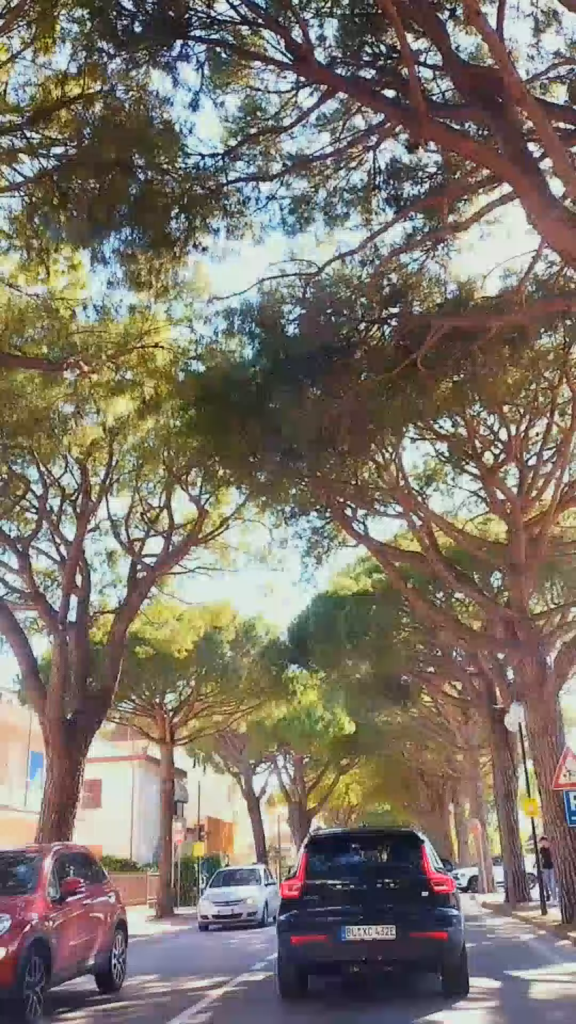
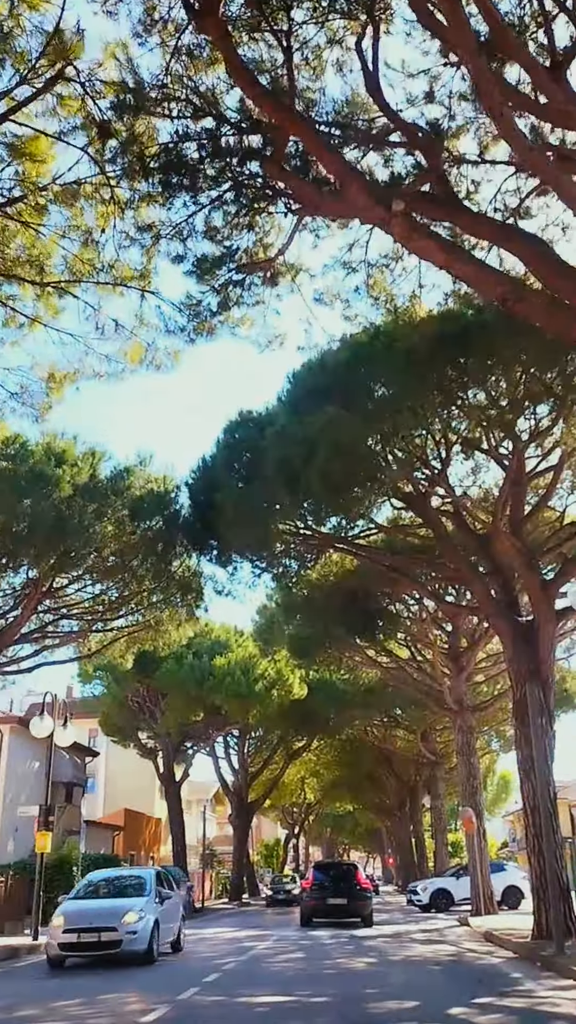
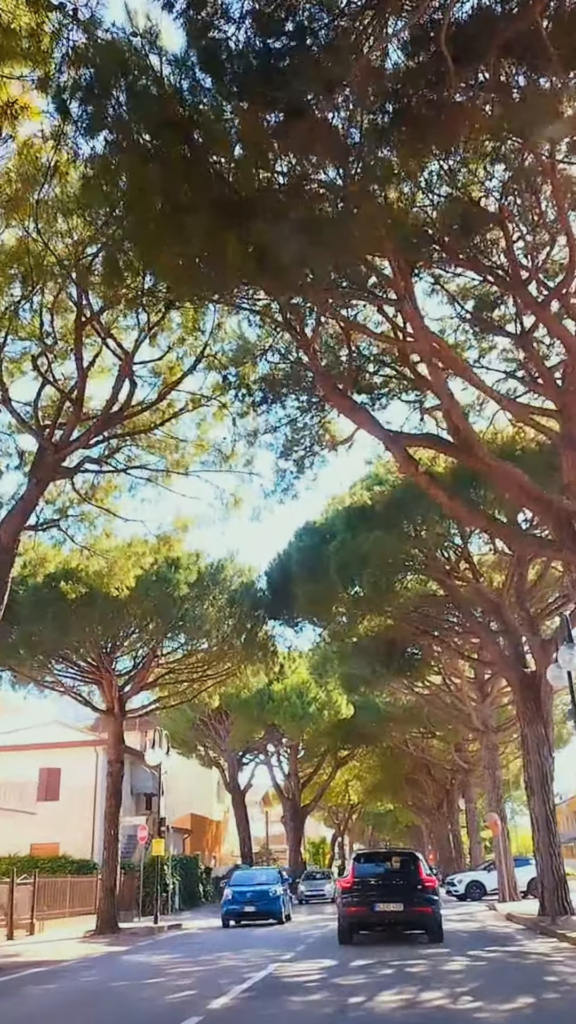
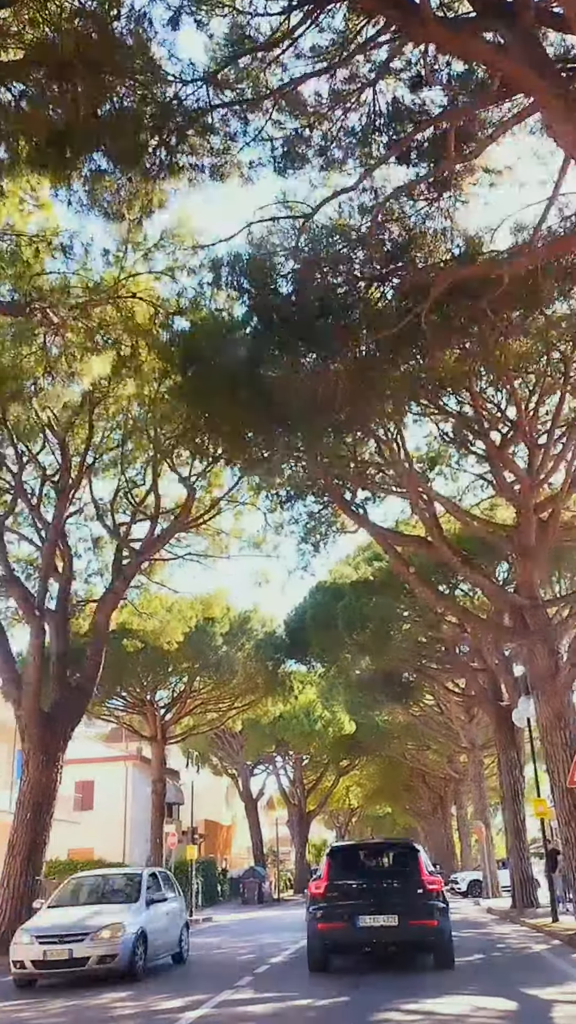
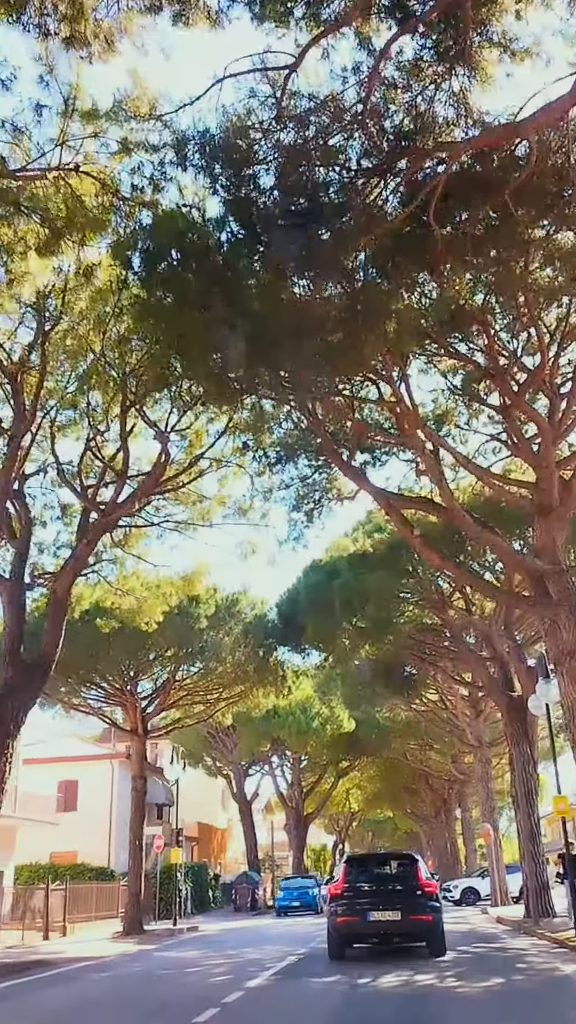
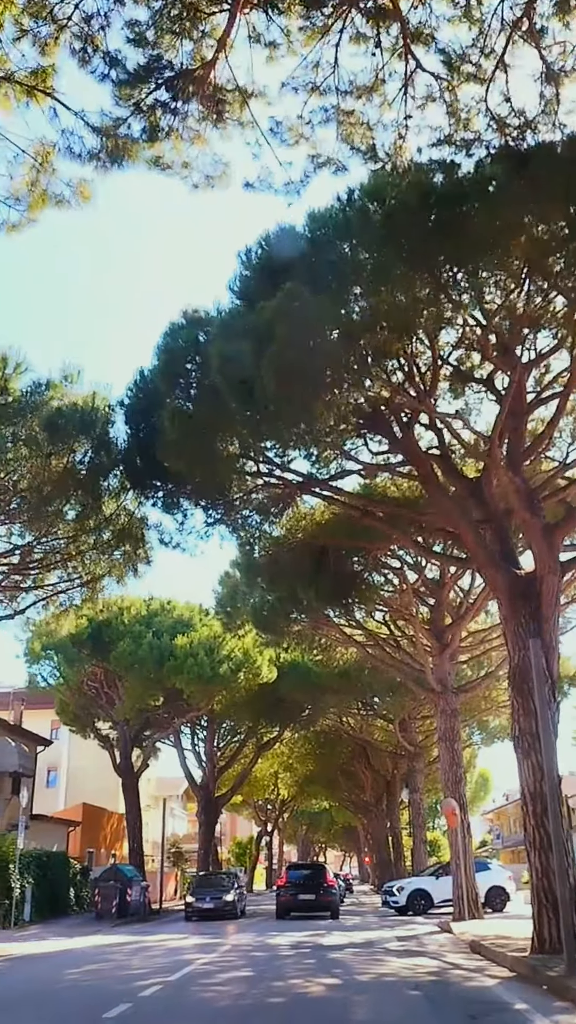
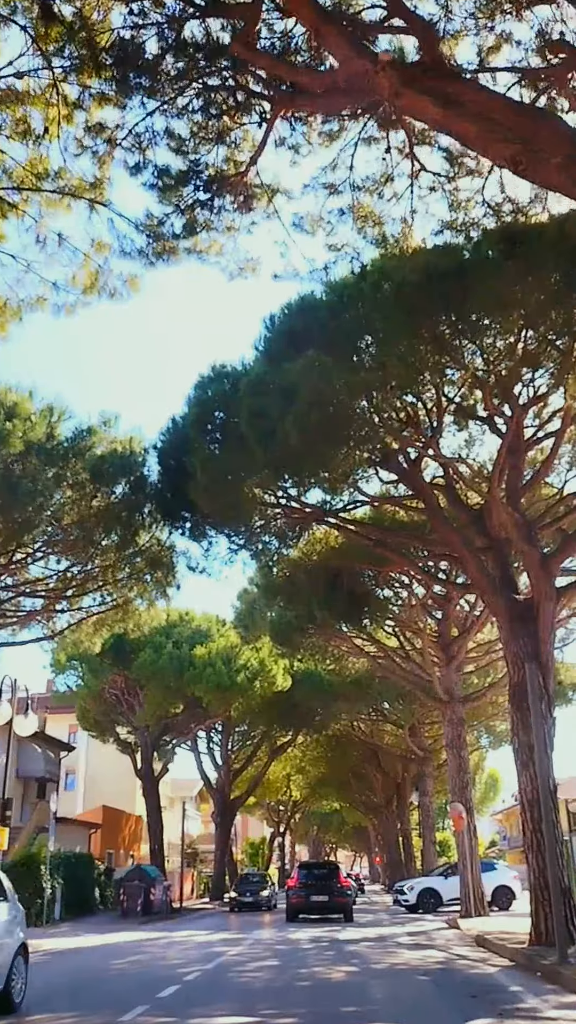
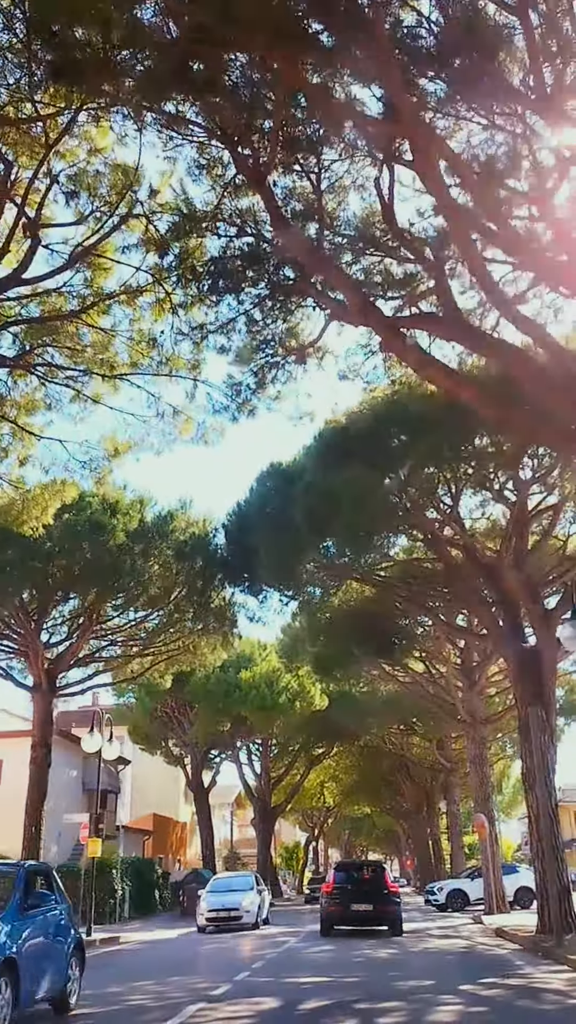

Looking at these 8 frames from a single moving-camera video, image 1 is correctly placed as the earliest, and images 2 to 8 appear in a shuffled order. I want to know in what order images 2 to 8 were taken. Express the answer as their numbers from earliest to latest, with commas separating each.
4, 5, 3, 8, 2, 7, 6
